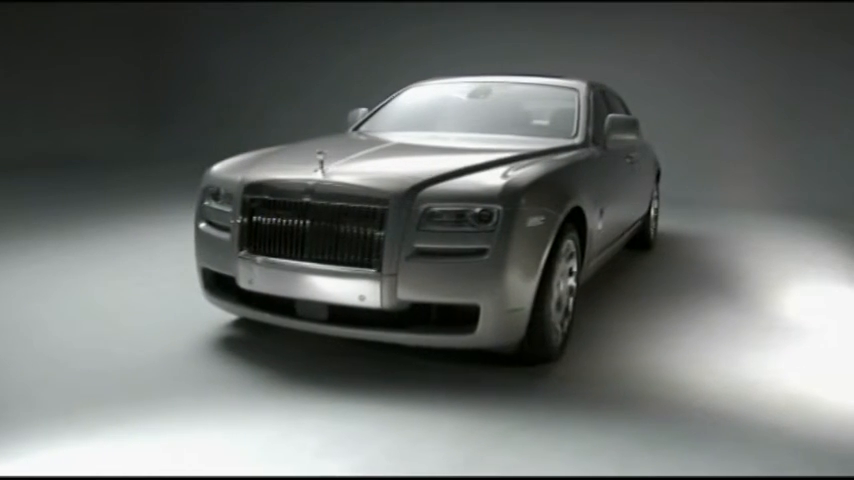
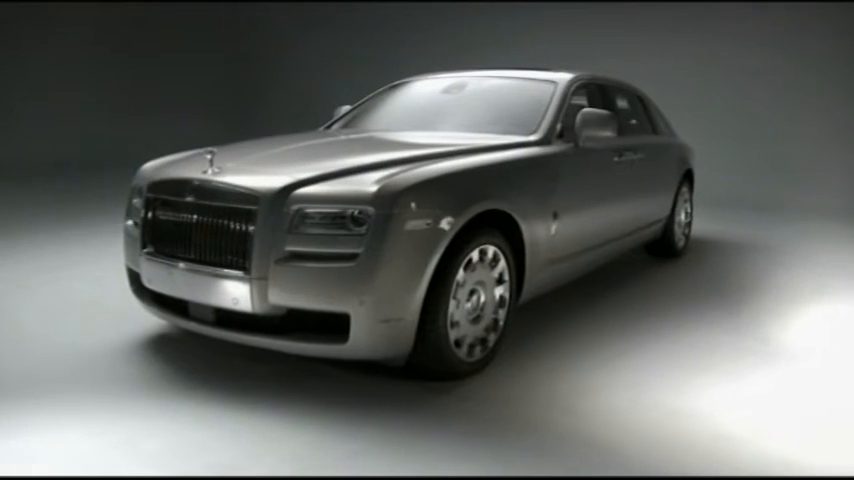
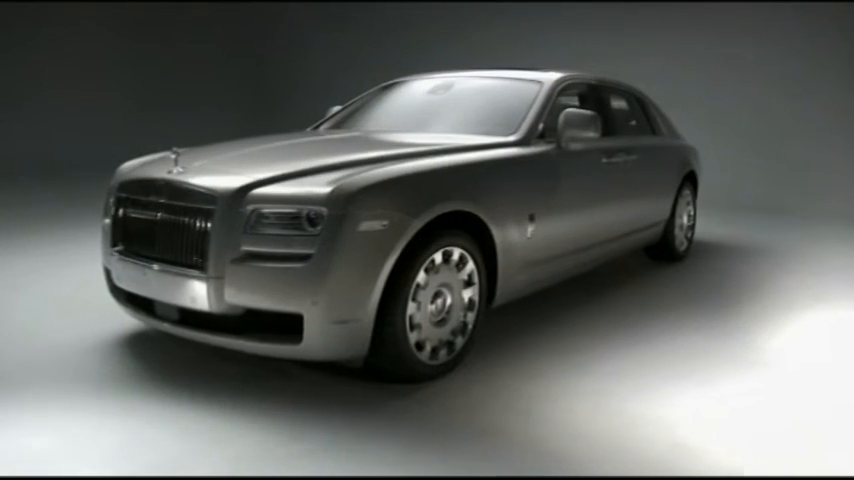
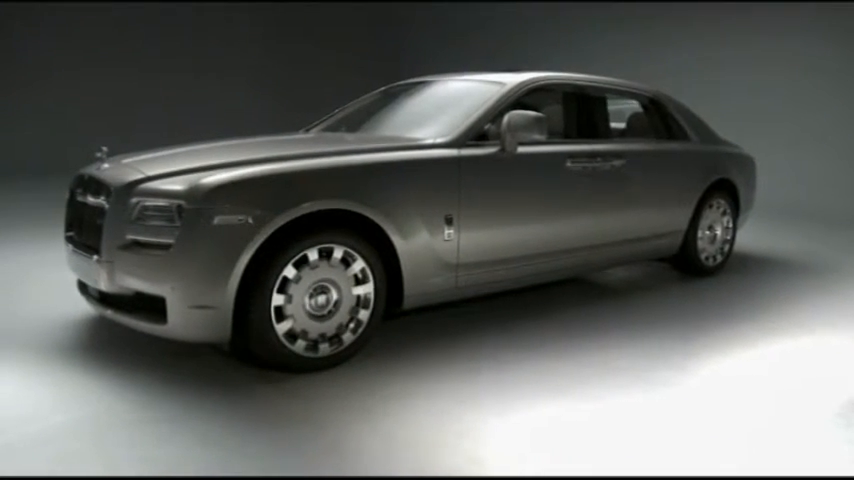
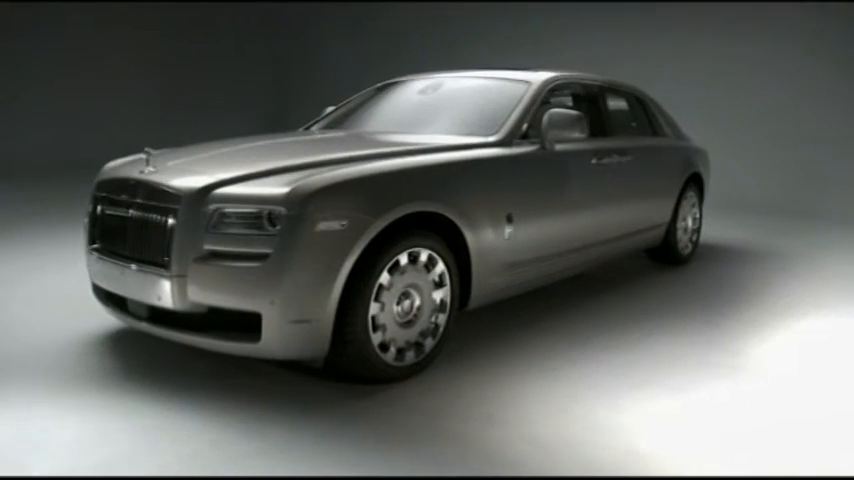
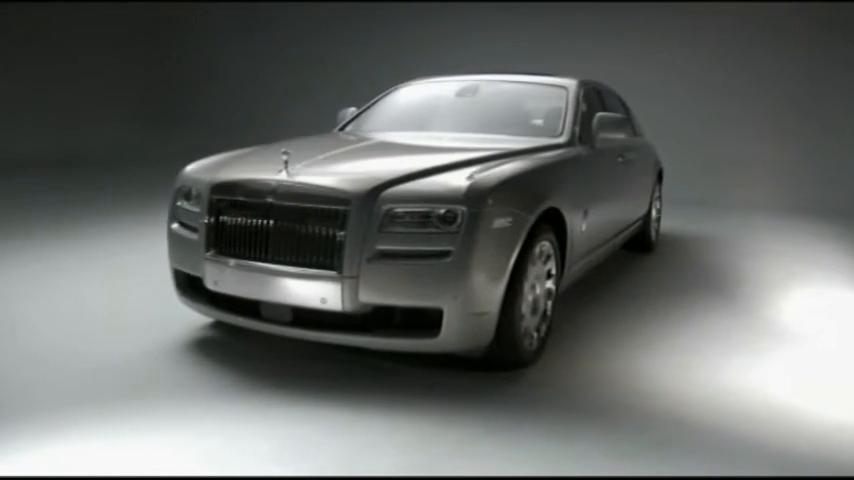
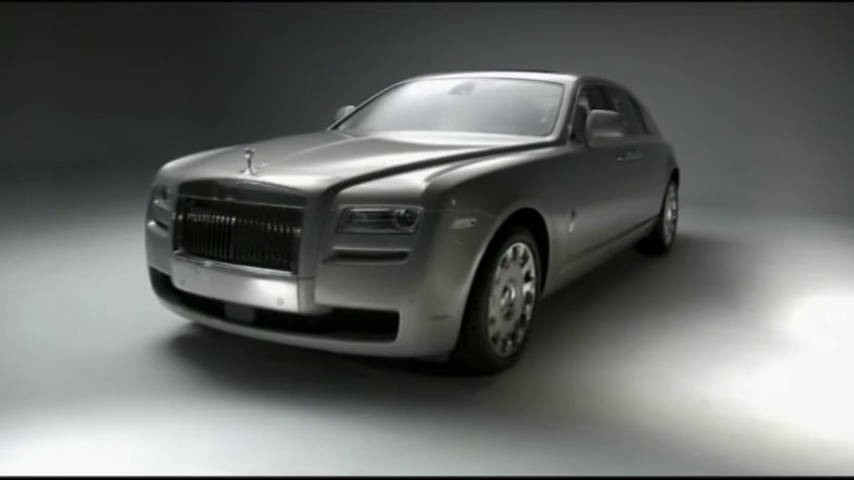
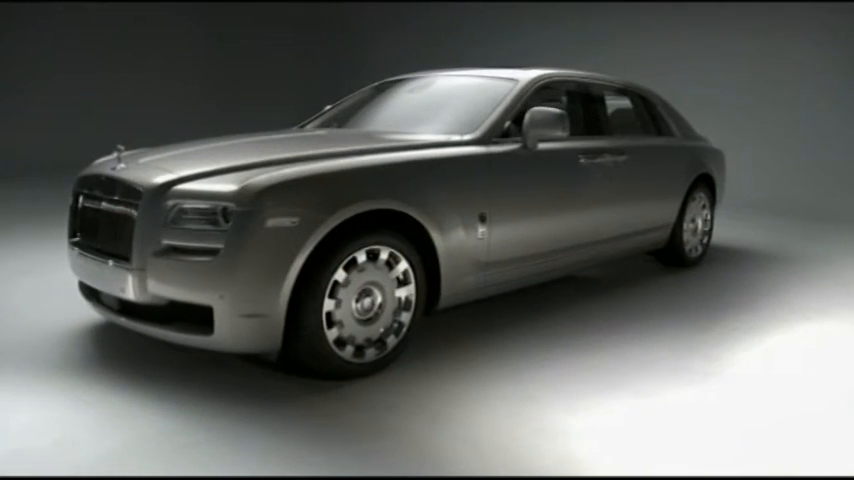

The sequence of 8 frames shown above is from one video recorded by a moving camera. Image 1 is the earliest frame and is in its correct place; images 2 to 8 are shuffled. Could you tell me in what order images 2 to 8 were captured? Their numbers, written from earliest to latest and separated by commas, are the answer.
6, 7, 2, 3, 5, 8, 4
